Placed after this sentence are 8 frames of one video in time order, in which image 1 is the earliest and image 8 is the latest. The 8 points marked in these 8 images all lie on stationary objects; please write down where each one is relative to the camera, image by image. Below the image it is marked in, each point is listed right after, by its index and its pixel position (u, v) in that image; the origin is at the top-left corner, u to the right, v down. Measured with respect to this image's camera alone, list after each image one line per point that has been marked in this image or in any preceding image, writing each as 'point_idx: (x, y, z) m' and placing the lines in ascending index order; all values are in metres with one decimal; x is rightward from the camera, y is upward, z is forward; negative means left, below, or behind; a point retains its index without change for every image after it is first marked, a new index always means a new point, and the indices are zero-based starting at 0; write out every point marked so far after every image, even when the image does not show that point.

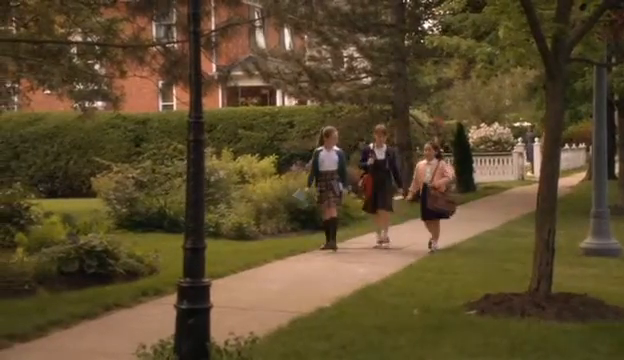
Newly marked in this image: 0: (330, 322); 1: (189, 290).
0: (+0.2, -1.7, +9.3) m
1: (-1.1, -0.9, +6.6) m
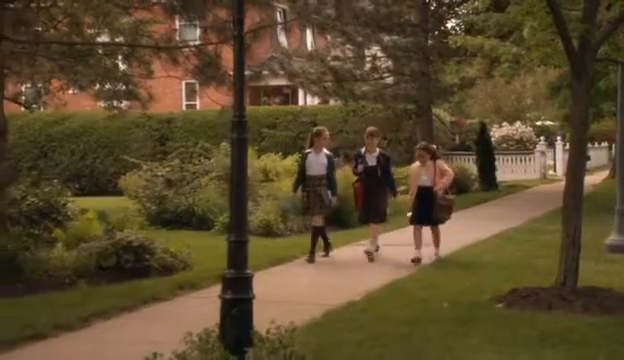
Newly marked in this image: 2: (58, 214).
0: (+0.6, -1.7, +9.6) m
1: (-0.7, -0.9, +7.0) m
2: (-4.7, -0.6, +14.2) m
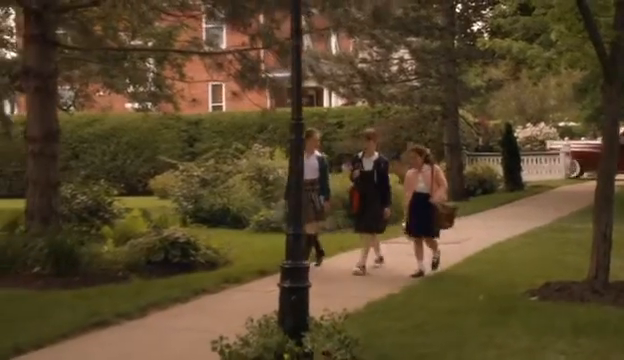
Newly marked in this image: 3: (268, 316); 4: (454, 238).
0: (+1.2, -1.6, +10.1) m
1: (-0.2, -0.9, +7.5) m
2: (-4.0, -0.6, +14.9) m
3: (-0.4, -1.4, +7.9) m
4: (+3.3, -1.3, +17.6) m
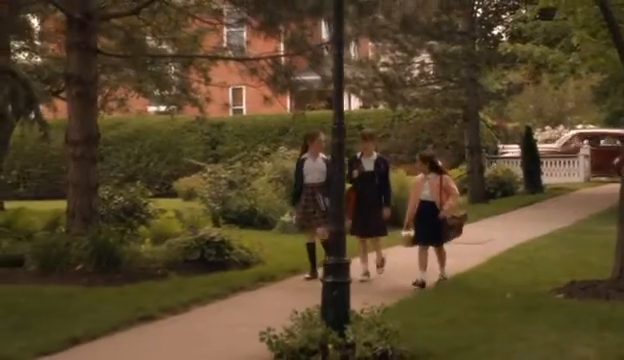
0: (+1.7, -1.7, +10.6) m
1: (+0.2, -0.9, +8.0) m
2: (-3.5, -0.7, +15.5) m
3: (0.0, -1.4, +8.4) m
4: (+3.9, -1.4, +18.0) m
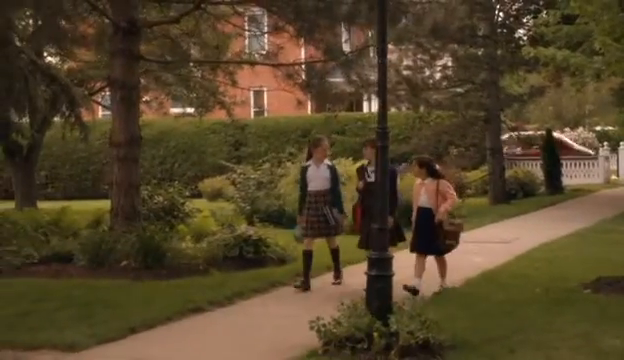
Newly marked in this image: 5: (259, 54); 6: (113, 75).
0: (+2.2, -1.7, +11.1) m
1: (+0.7, -0.9, +8.6) m
2: (-2.8, -0.7, +16.1) m
3: (+0.5, -1.4, +9.0) m
4: (+4.6, -1.4, +18.5) m
5: (-1.1, +2.6, +16.1) m
6: (-3.8, +2.0, +14.7) m
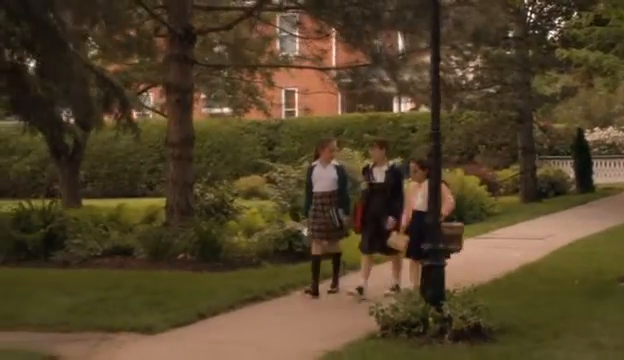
0: (+3.0, -1.6, +11.8) m
1: (+1.5, -0.9, +9.3) m
2: (-1.8, -0.6, +16.9) m
3: (+1.2, -1.4, +9.7) m
4: (+5.6, -1.4, +19.1) m
5: (-0.2, +2.7, +16.9) m
6: (-2.9, +2.1, +15.5) m
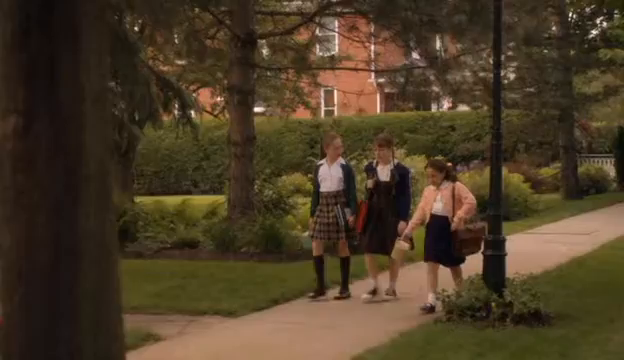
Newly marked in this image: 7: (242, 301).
0: (+4.1, -1.6, +12.5) m
1: (+2.4, -0.8, +10.1) m
2: (-0.6, -0.6, +17.8) m
3: (+2.2, -1.3, +10.4) m
4: (+6.9, -1.3, +19.7) m
5: (+1.1, +2.8, +17.6) m
6: (-1.7, +2.1, +16.4) m
7: (-1.0, -1.8, +11.2) m
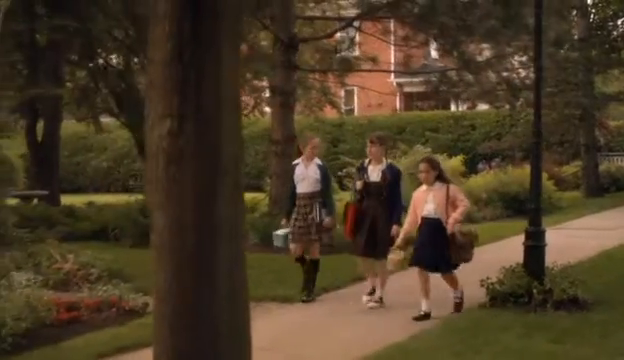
0: (+4.8, -1.5, +13.2) m
1: (+3.1, -0.8, +10.8) m
2: (+0.3, -0.5, +18.6) m
3: (+2.9, -1.3, +11.2) m
4: (+7.8, -1.2, +20.4) m
5: (+1.9, +2.8, +18.4) m
6: (-0.9, +2.2, +17.2) m
7: (-0.3, -1.7, +12.0) m
